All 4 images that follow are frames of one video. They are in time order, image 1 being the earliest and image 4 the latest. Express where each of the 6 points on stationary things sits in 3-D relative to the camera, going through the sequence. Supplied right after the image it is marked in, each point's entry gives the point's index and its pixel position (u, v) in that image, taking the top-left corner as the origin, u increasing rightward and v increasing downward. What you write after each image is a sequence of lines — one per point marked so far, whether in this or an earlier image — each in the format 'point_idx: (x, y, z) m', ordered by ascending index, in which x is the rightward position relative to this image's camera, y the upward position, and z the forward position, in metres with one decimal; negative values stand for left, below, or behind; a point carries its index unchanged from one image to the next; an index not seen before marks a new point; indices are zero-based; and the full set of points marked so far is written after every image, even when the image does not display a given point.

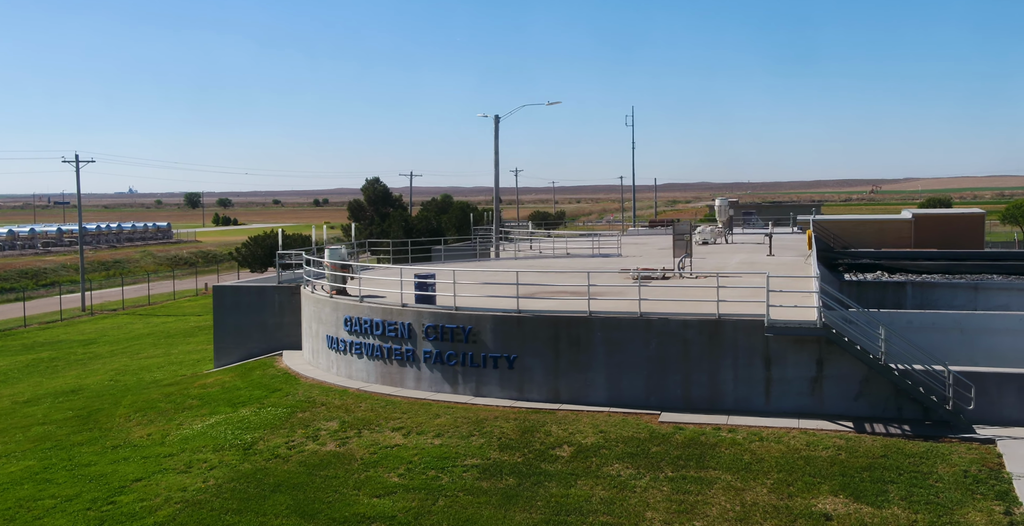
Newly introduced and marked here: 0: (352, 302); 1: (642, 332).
0: (-3.0, -0.7, +19.3) m
1: (+2.0, -1.0, +15.4) m
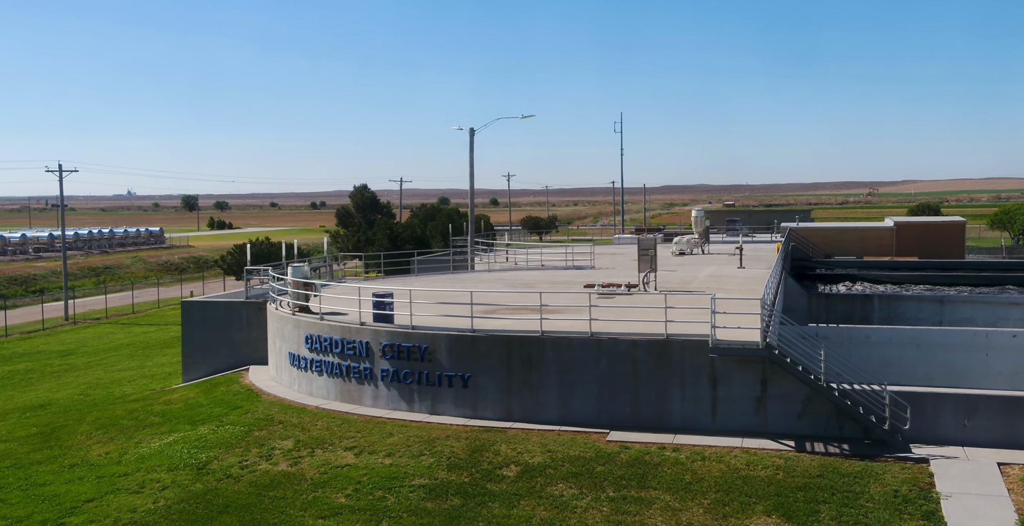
0: (-3.8, -1.1, +19.4) m
1: (+1.3, -1.4, +15.6) m
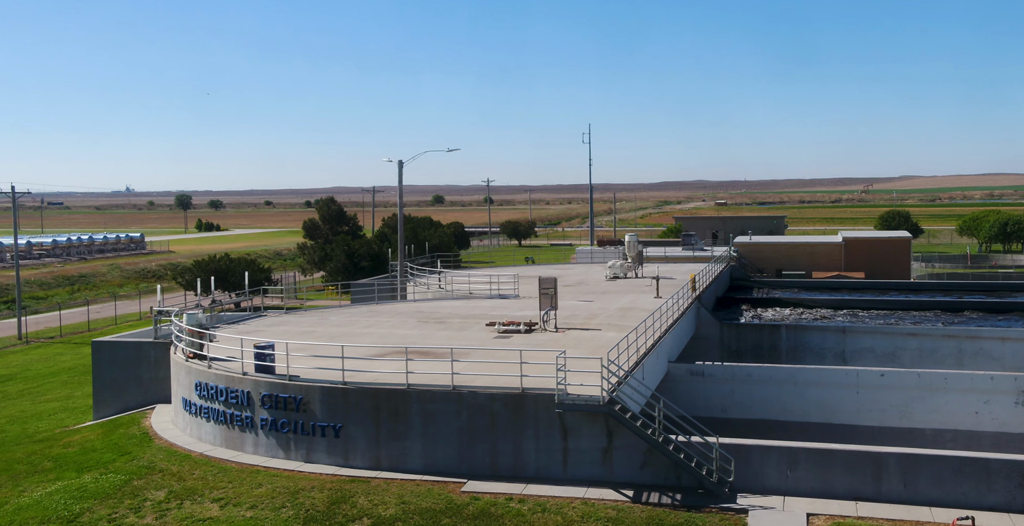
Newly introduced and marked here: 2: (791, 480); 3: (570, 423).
0: (-6.1, -2.1, +20.0) m
1: (-0.9, -2.3, +16.4) m
2: (+3.9, -3.1, +14.5) m
3: (+0.9, -2.5, +15.7) m
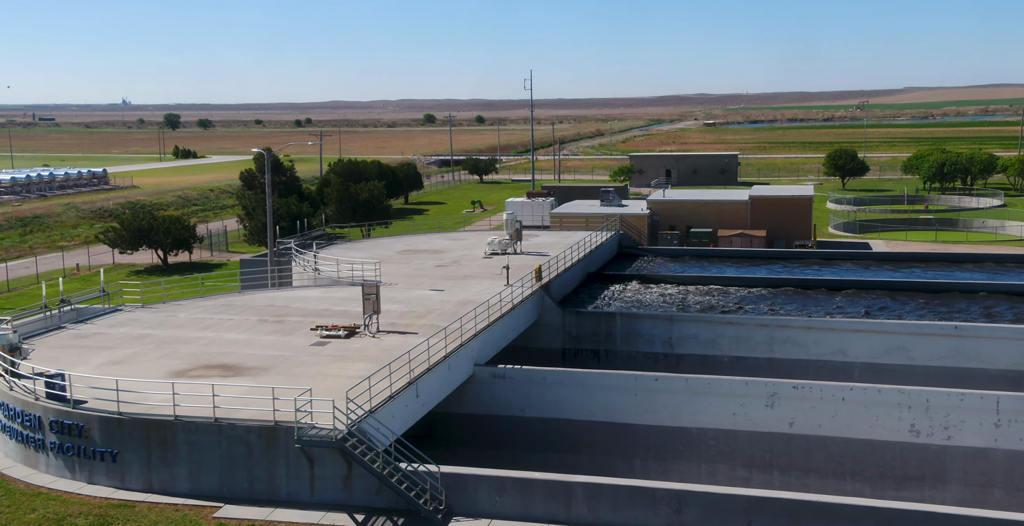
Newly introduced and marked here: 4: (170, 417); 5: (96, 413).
0: (-10.6, -2.7, +21.2) m
1: (-5.2, -3.0, +17.8) m
2: (-0.2, -3.9, +16.3) m
3: (-3.4, -3.2, +17.3) m
4: (-6.1, -2.7, +18.2) m
5: (-7.7, -2.8, +18.8) m
